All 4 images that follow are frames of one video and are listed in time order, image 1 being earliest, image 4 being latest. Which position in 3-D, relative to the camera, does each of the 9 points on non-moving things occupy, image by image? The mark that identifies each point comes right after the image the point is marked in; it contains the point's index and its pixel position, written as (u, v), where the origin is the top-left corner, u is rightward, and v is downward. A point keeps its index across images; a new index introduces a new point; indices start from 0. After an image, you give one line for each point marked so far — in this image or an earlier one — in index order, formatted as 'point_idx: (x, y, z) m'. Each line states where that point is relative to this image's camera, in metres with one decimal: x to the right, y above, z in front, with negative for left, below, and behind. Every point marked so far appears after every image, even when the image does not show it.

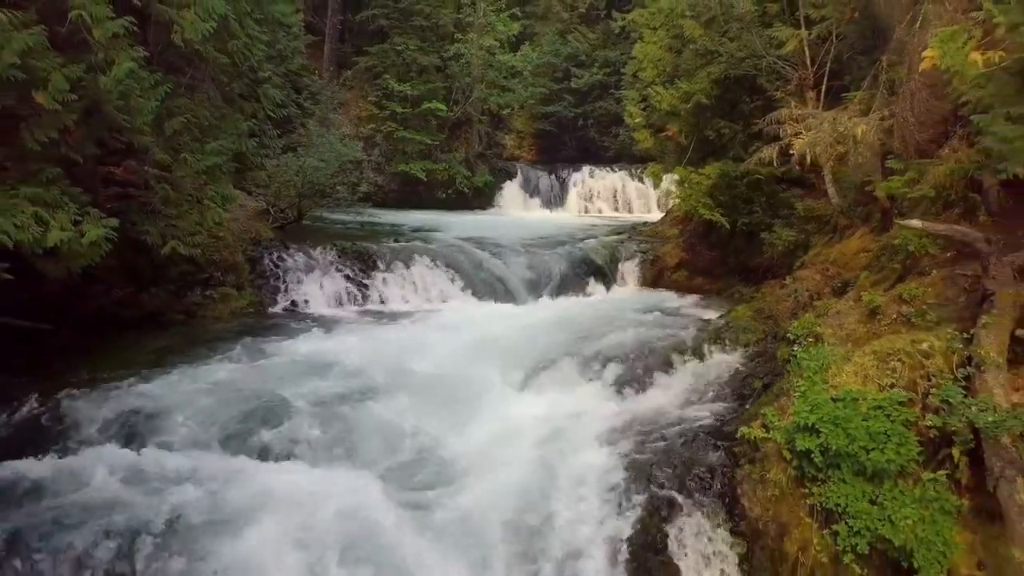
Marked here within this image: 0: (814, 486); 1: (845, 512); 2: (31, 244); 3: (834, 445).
0: (+2.0, -1.3, +4.1) m
1: (+2.1, -1.4, +3.9) m
2: (-4.0, +0.4, +5.0) m
3: (+2.1, -1.0, +4.1) m
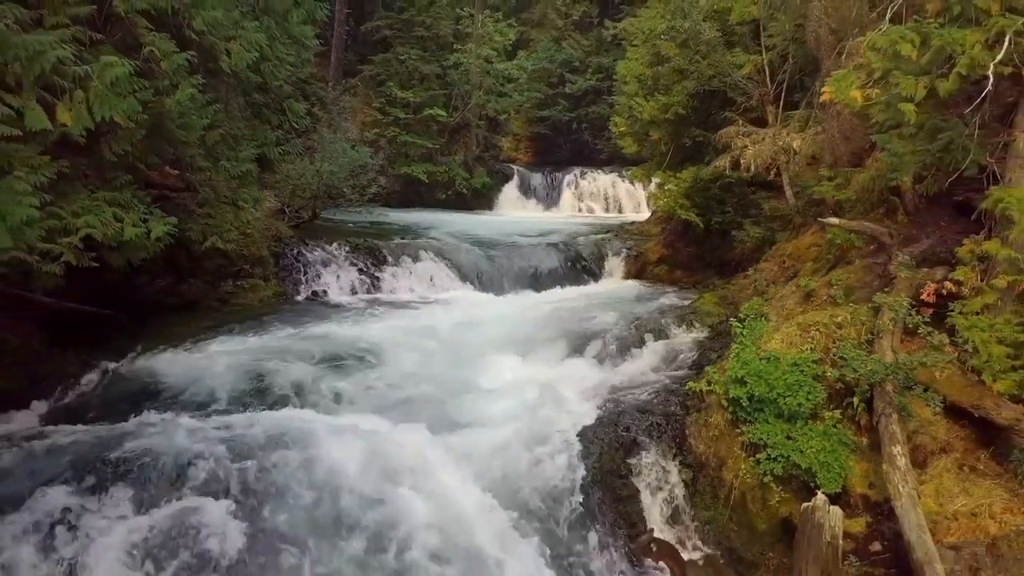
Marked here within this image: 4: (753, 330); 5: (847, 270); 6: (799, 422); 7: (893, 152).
0: (+2.0, -1.2, +5.2) m
1: (+2.1, -1.3, +5.0) m
2: (-4.1, +0.5, +6.1) m
3: (+2.1, -0.9, +5.2) m
4: (+2.4, -0.4, +6.2) m
5: (+3.6, +0.2, +6.6) m
6: (+2.4, -1.1, +5.0) m
7: (+3.5, +1.3, +5.6) m
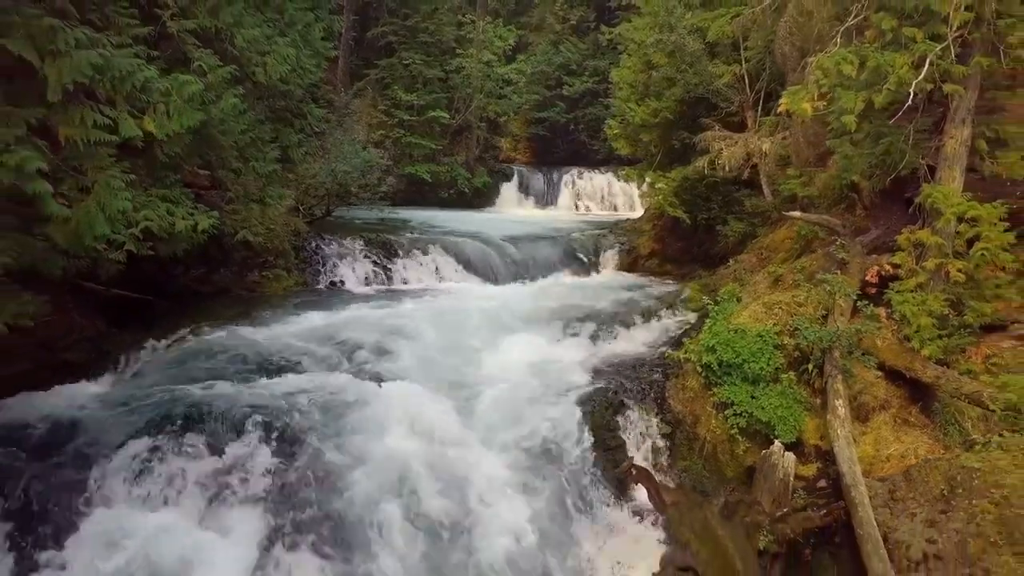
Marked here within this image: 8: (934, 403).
0: (+2.1, -1.0, +6.1) m
1: (+2.1, -1.1, +5.9) m
2: (-4.0, +0.7, +7.0) m
3: (+2.2, -0.7, +6.1) m
4: (+2.5, -0.3, +7.1) m
5: (+3.7, +0.4, +7.5) m
6: (+2.4, -0.9, +5.9) m
7: (+3.5, +1.4, +6.5) m
8: (+3.7, -1.0, +5.4) m
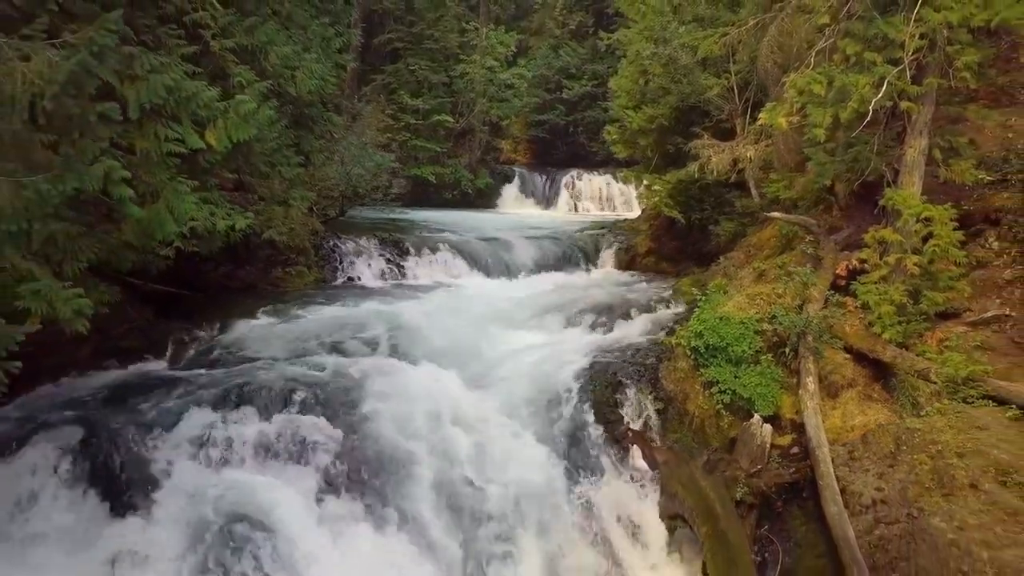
0: (+2.2, -0.9, +6.9) m
1: (+2.3, -1.0, +6.7) m
2: (-3.9, +0.8, +7.8) m
3: (+2.3, -0.6, +6.9) m
4: (+2.6, -0.2, +7.9) m
5: (+3.8, +0.5, +8.3) m
6: (+2.5, -0.8, +6.7) m
7: (+3.7, +1.5, +7.3) m
8: (+3.9, -0.9, +6.2) m
